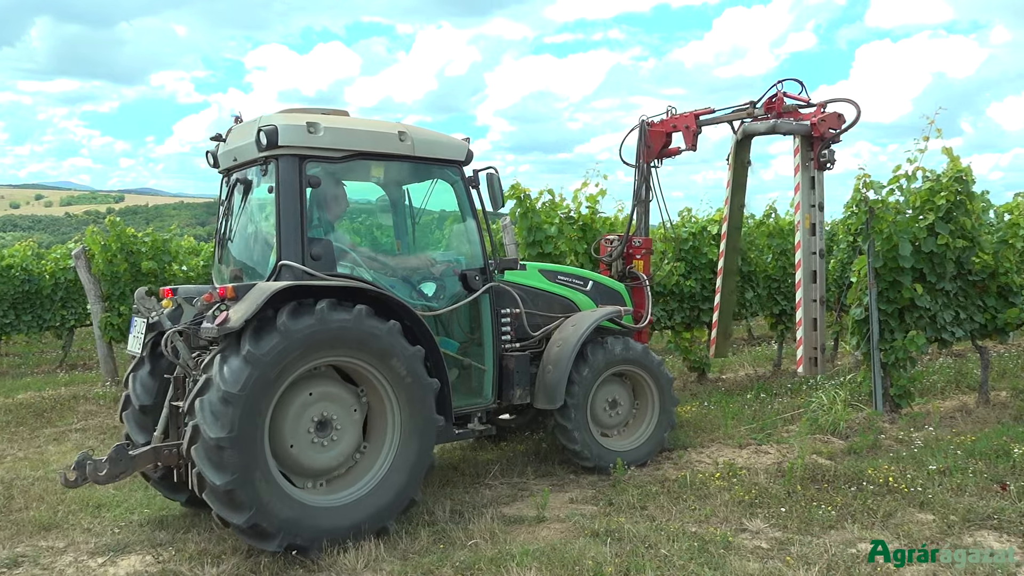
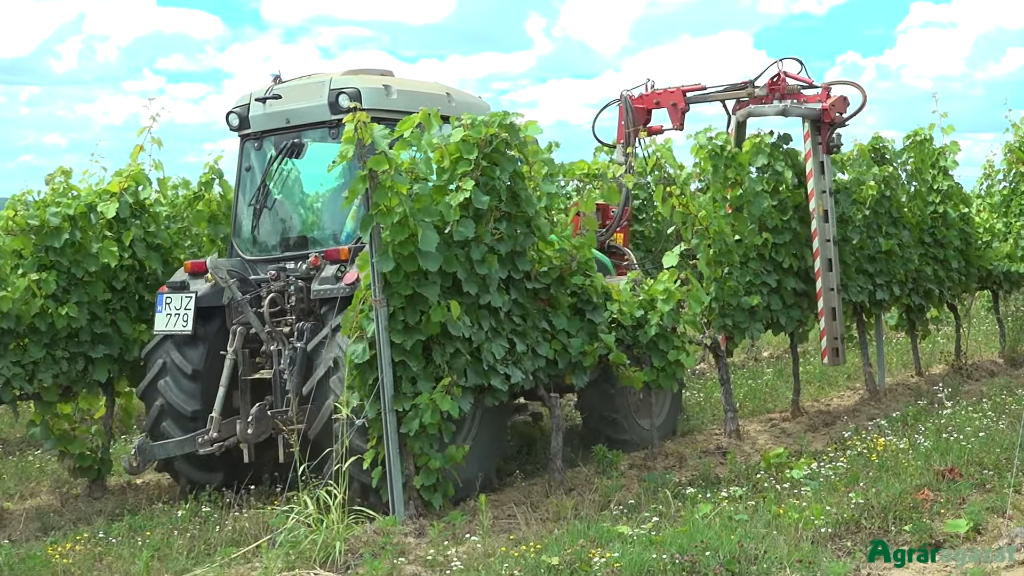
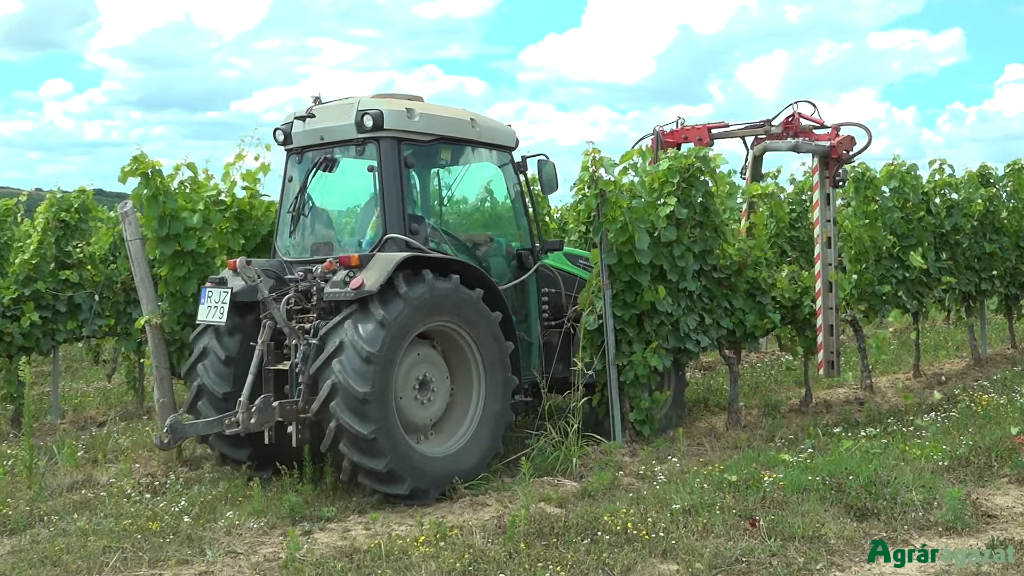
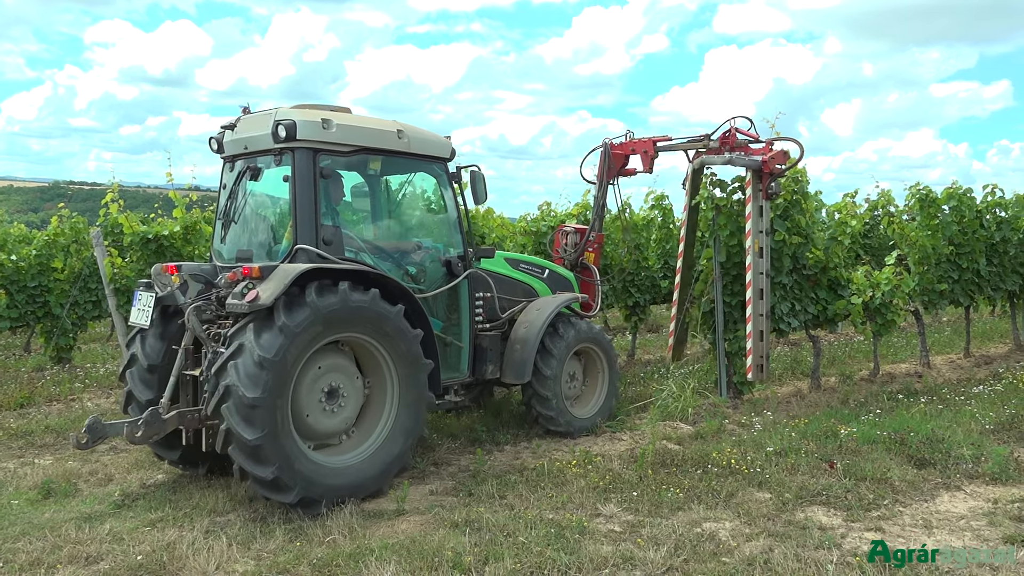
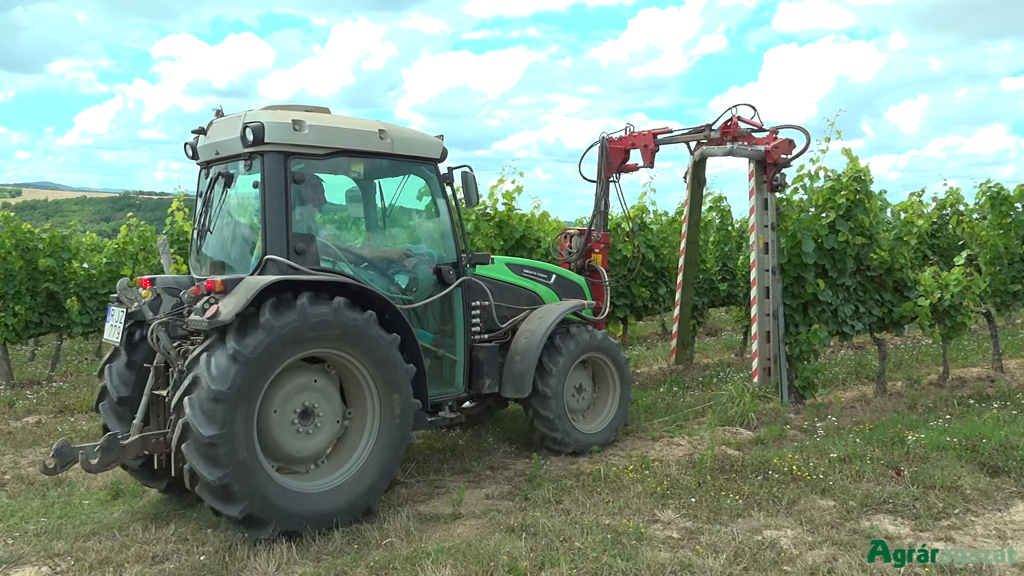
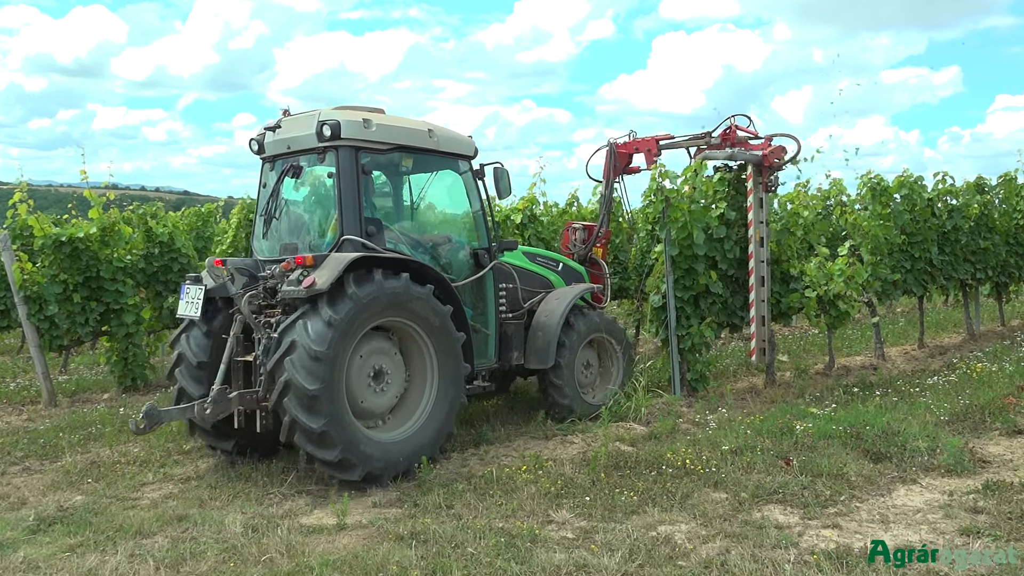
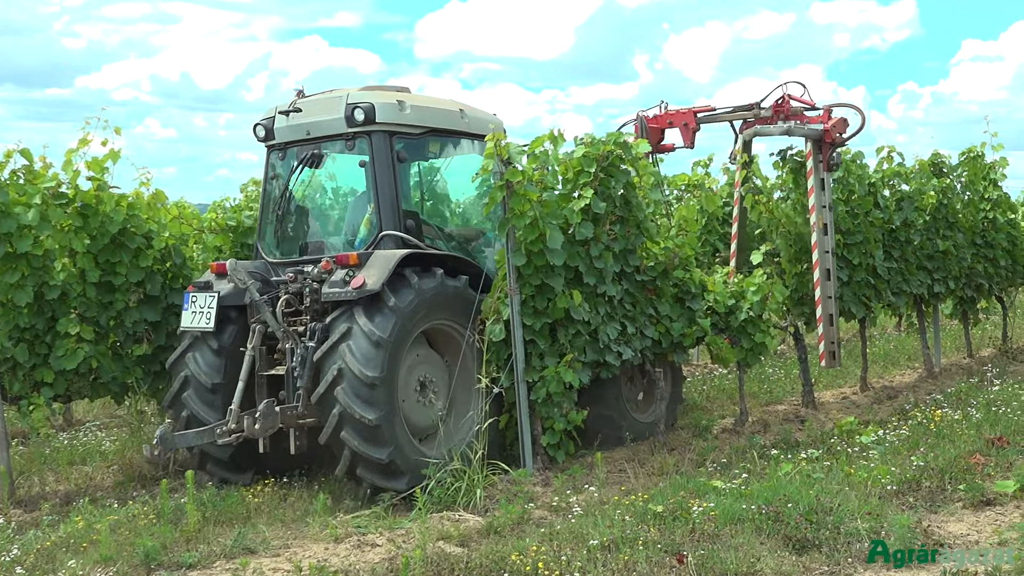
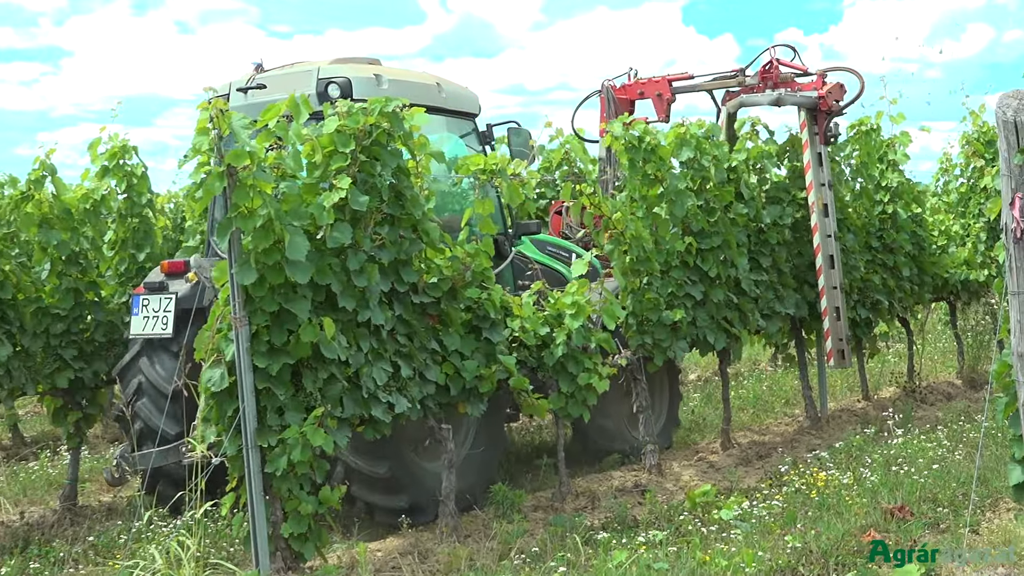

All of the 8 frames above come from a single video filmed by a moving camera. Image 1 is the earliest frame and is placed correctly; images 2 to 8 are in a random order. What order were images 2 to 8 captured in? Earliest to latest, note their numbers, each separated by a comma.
5, 4, 6, 3, 7, 2, 8
